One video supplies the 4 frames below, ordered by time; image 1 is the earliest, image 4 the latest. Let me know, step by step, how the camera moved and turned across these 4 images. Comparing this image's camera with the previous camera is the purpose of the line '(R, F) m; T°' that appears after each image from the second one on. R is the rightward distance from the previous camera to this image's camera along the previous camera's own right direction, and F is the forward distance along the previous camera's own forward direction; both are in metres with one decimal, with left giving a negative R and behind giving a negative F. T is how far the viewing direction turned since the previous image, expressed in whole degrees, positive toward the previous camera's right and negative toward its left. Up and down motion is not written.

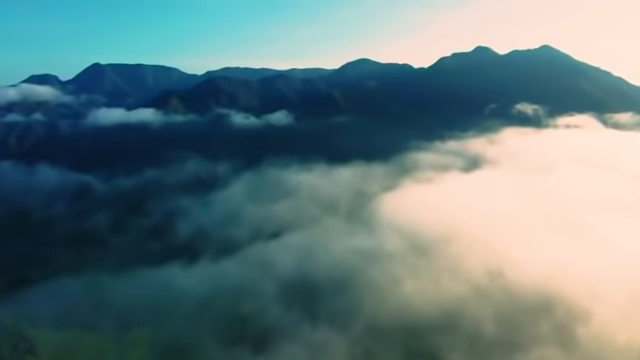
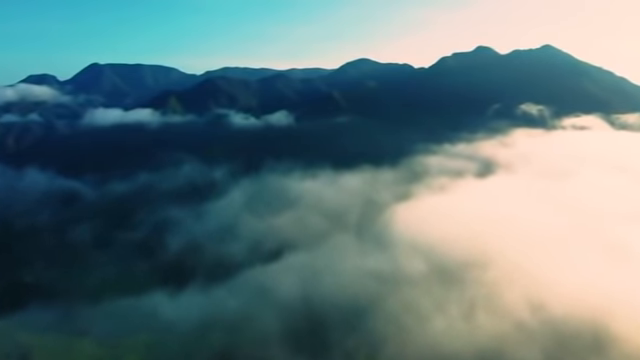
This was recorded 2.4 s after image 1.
(-0.6, +5.7) m; 0°
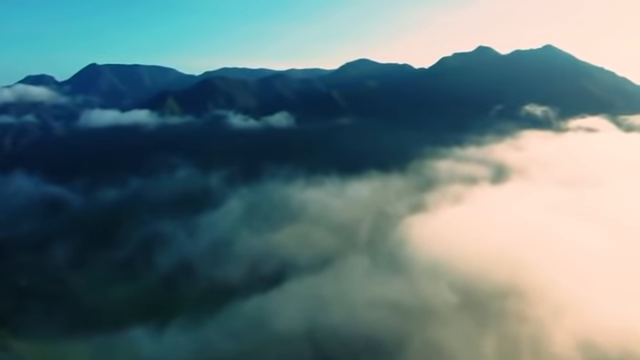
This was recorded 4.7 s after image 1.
(-0.6, +5.6) m; 0°
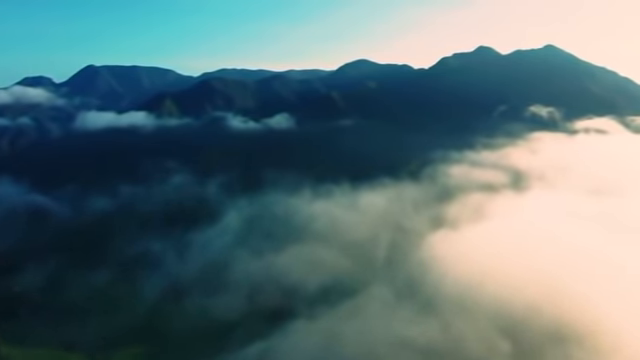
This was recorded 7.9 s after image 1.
(-0.9, +5.8) m; 0°
